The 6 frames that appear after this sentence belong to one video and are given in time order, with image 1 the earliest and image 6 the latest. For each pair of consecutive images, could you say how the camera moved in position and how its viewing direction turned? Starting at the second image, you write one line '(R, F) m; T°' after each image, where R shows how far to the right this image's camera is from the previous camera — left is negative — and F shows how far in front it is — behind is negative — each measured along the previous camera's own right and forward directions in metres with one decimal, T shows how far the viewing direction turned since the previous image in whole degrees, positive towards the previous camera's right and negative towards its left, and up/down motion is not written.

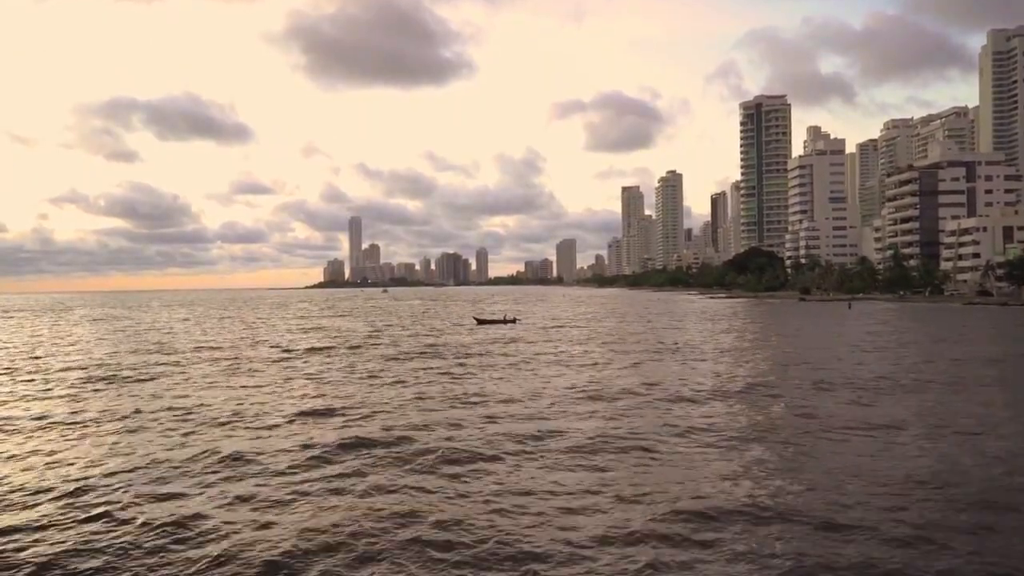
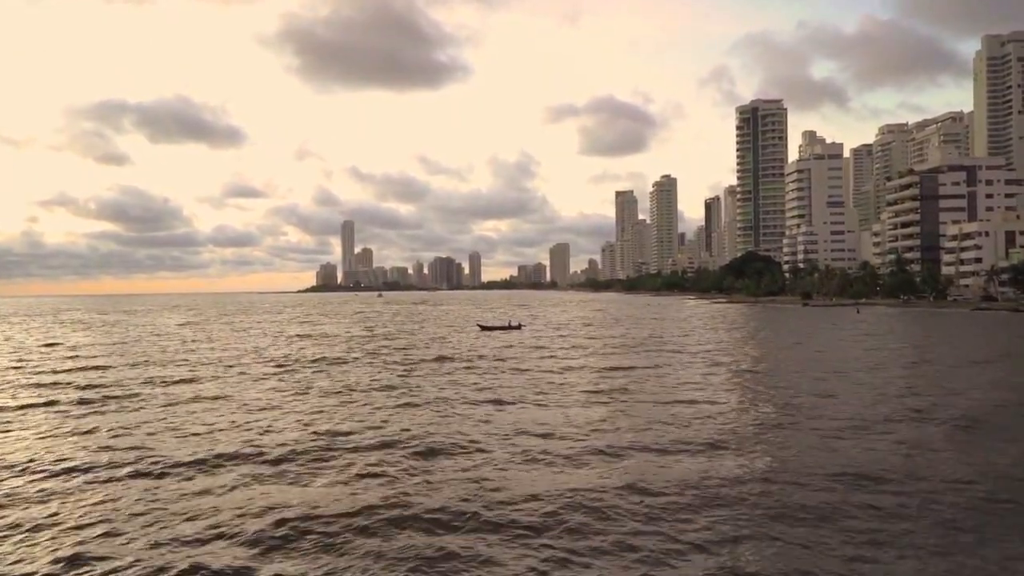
(-1.1, +1.9) m; +1°
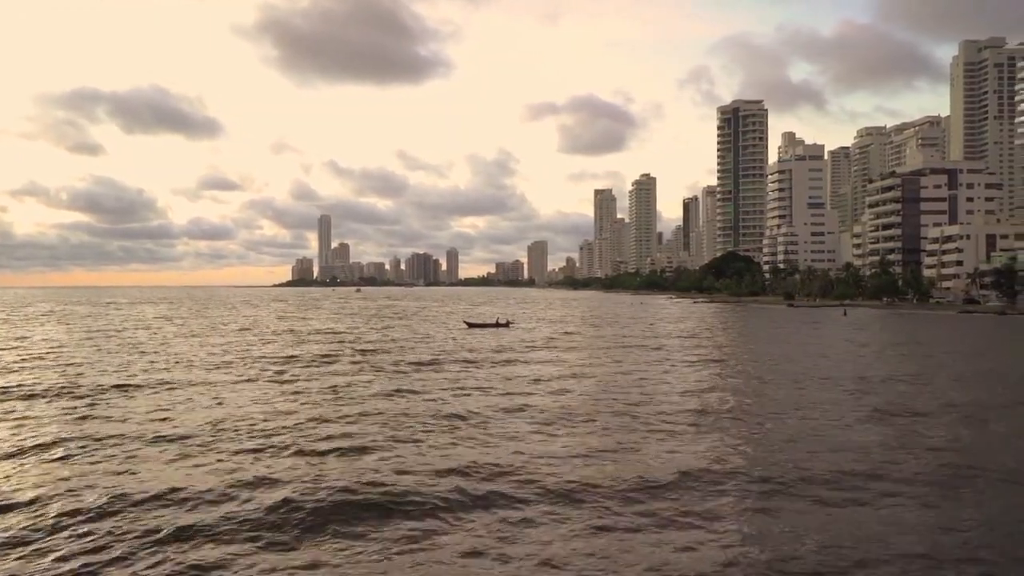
(-1.1, +1.6) m; +2°
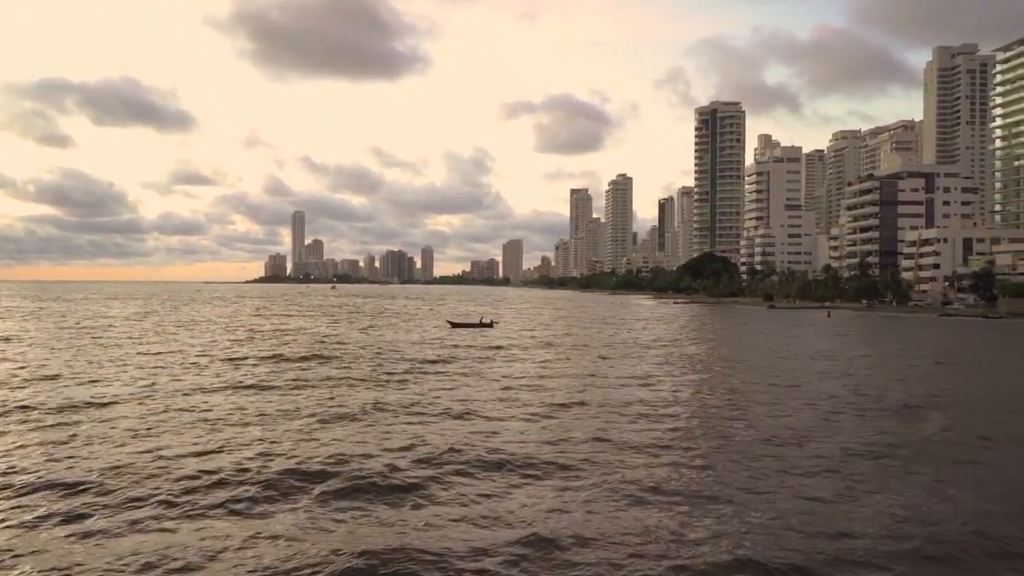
(-1.0, +1.5) m; +2°
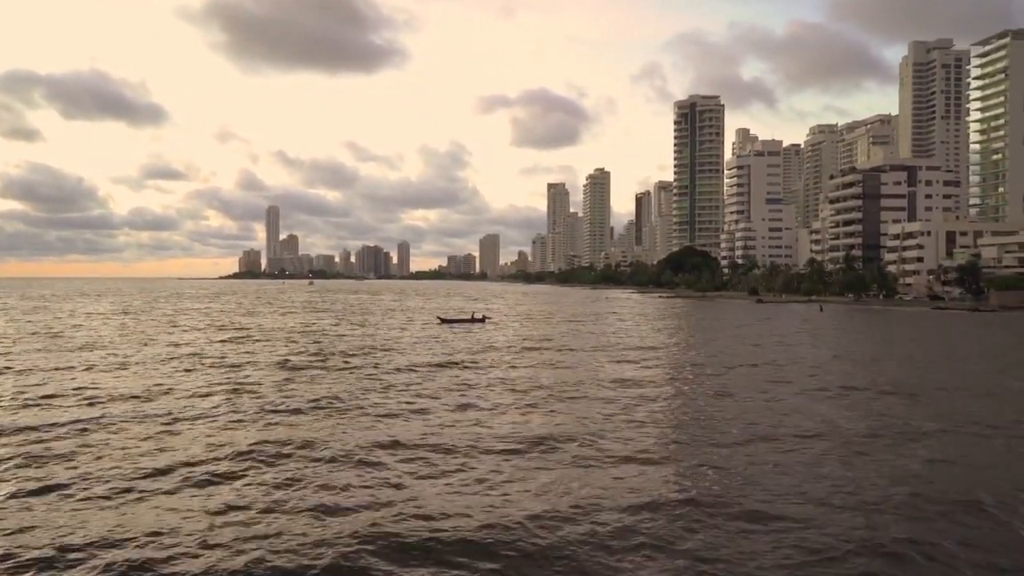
(-1.5, +2.0) m; +2°
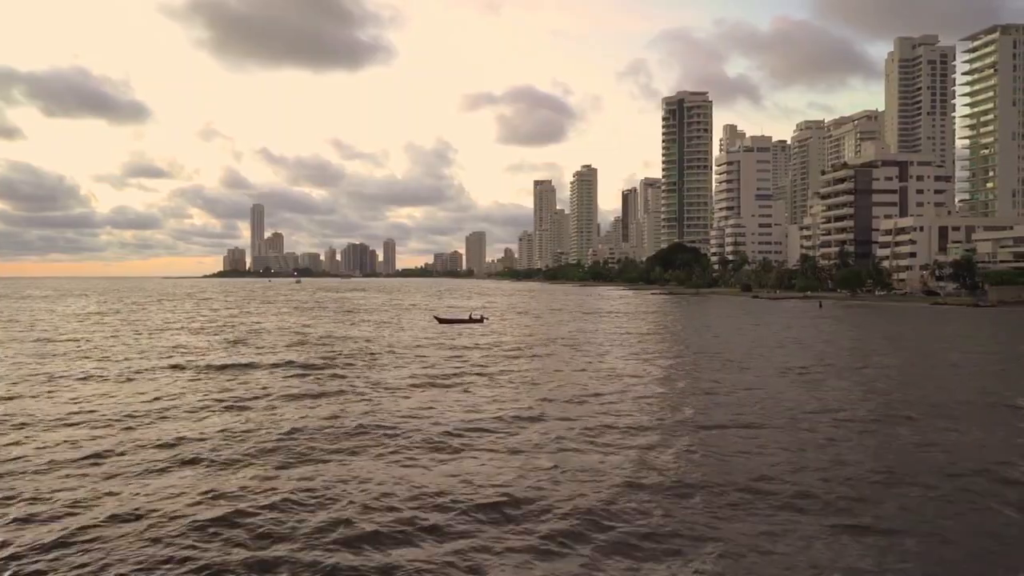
(-1.2, +1.4) m; +1°
